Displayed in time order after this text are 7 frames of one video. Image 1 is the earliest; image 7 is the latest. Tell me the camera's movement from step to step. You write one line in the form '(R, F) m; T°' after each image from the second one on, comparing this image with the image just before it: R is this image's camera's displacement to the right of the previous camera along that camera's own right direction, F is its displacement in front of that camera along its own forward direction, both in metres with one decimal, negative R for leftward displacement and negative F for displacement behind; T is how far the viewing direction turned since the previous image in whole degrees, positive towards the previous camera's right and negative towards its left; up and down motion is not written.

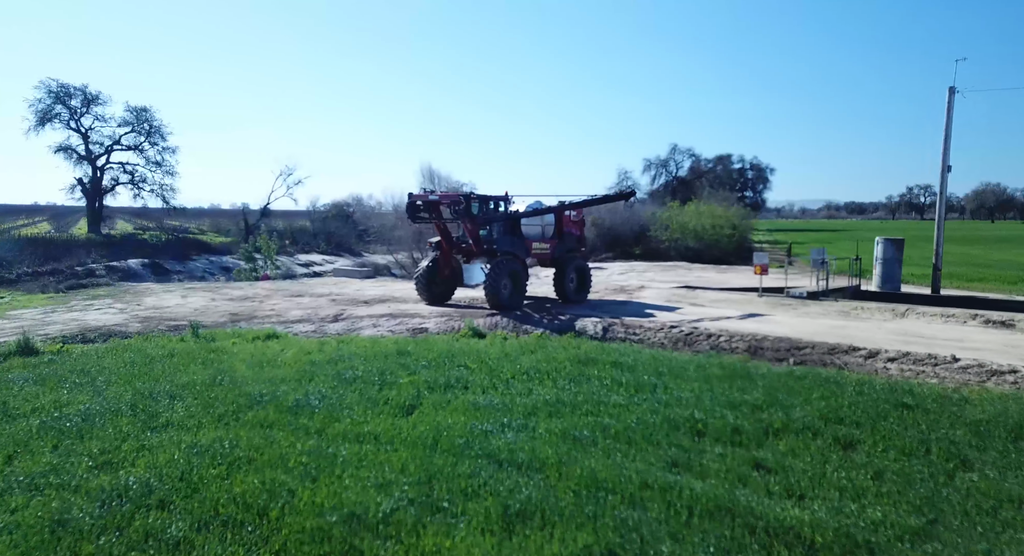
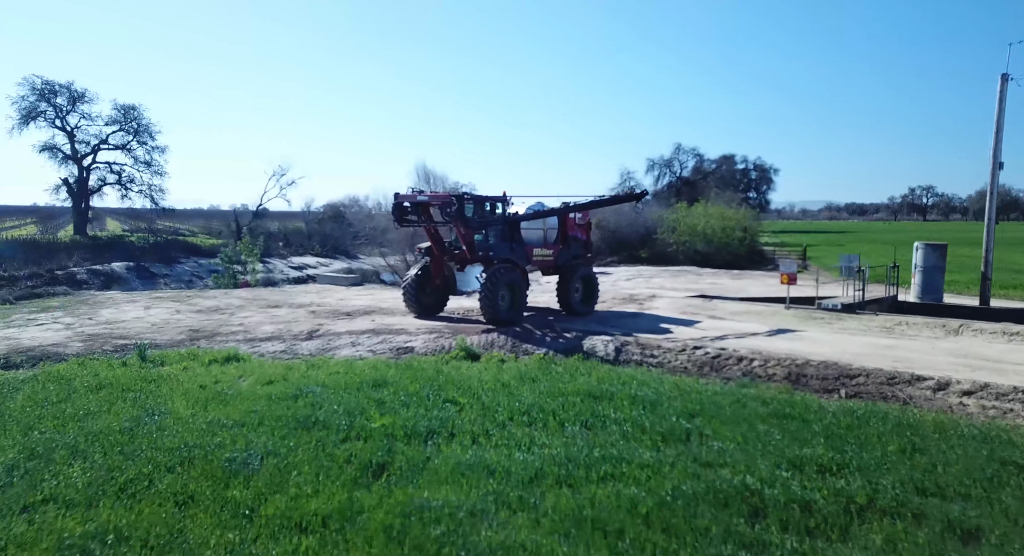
(0.0, +1.9) m; 0°
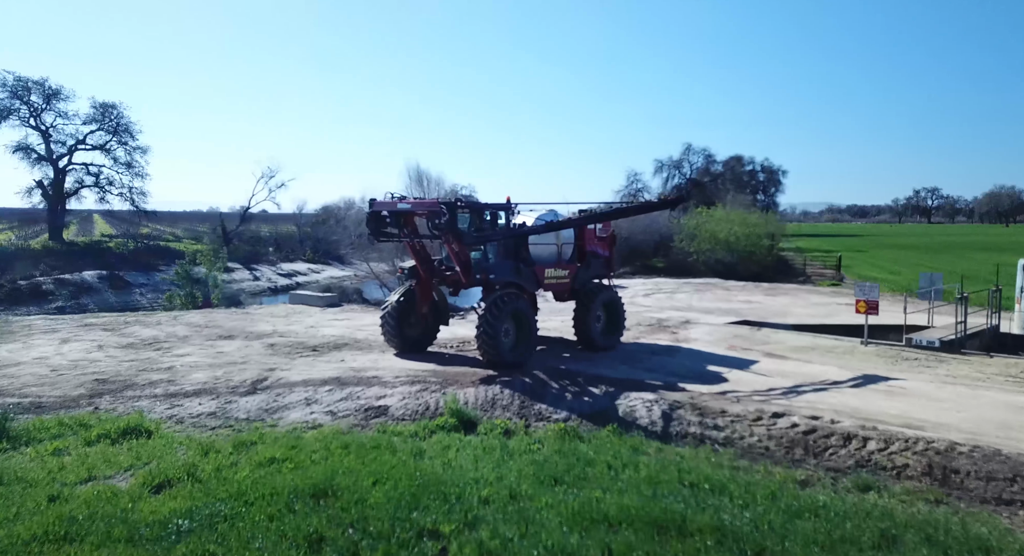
(-0.1, +3.3) m; 0°
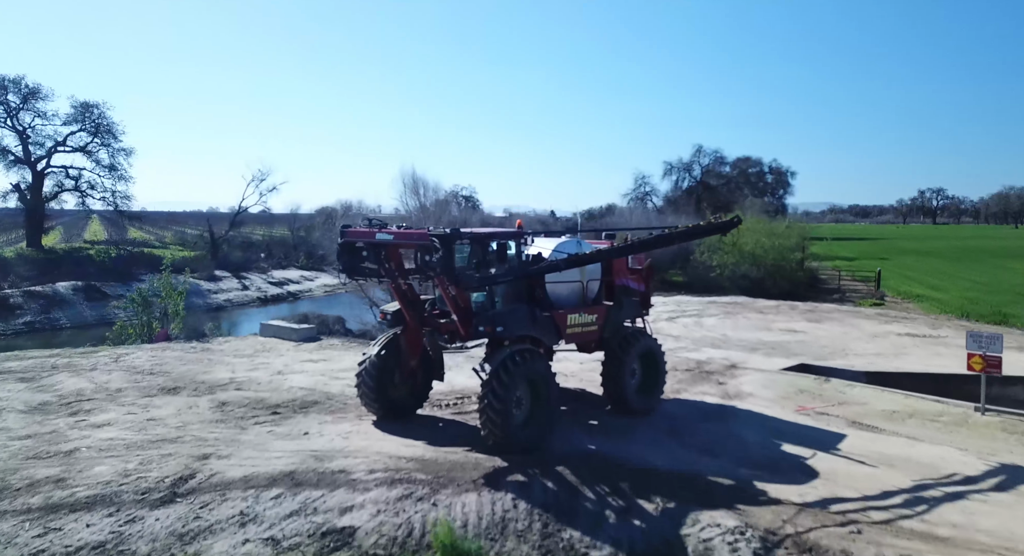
(-0.2, +2.9) m; 0°
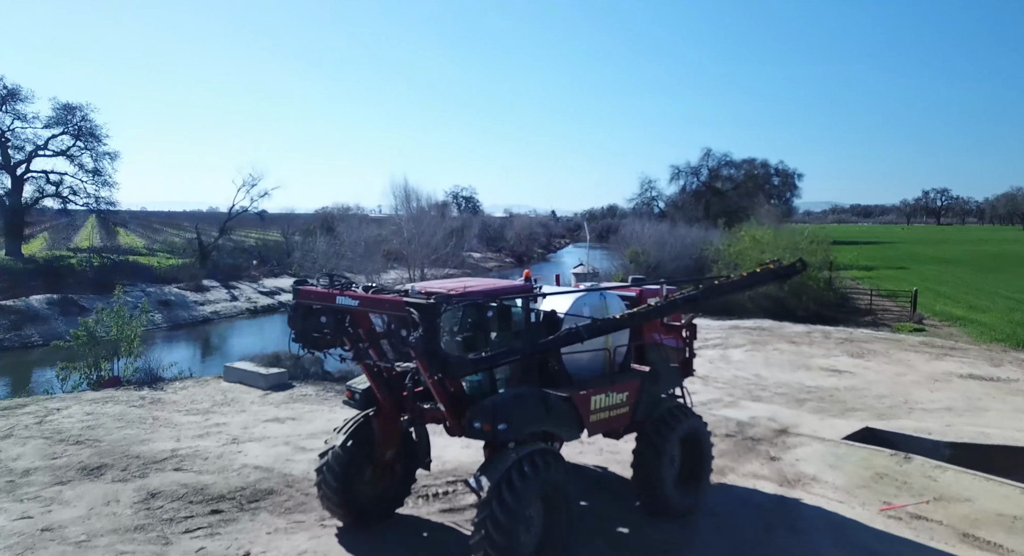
(-0.1, +2.4) m; 0°
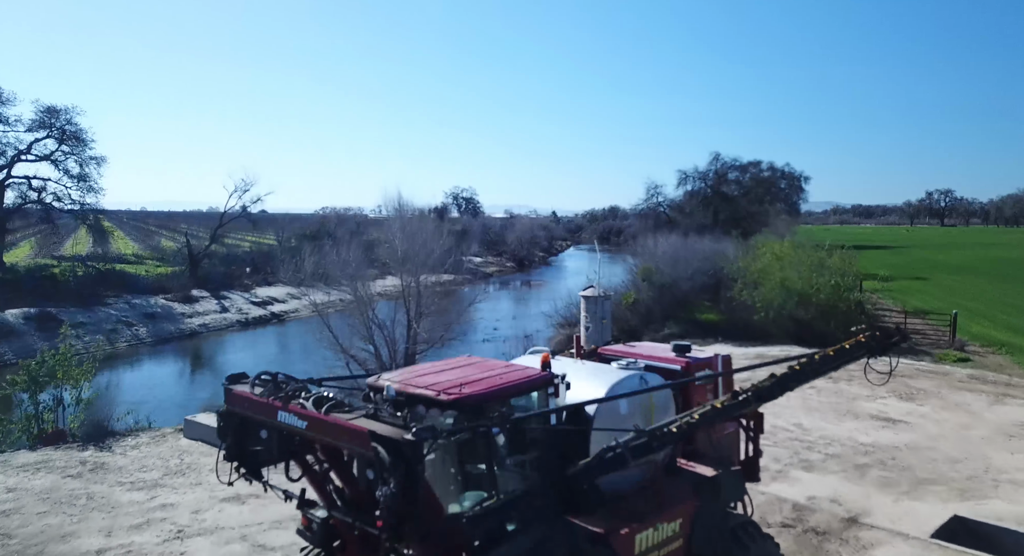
(-0.1, +2.1) m; 0°
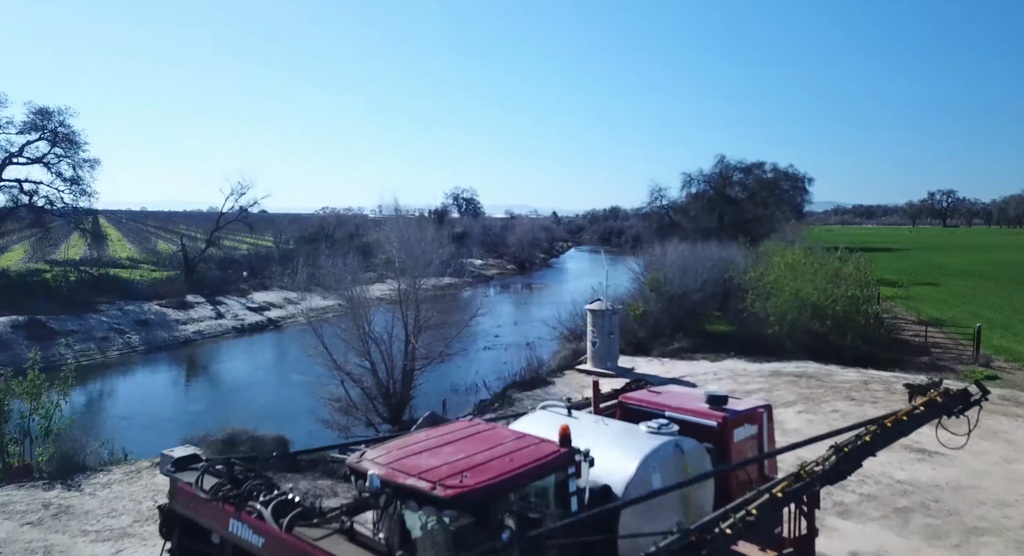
(-0.1, +1.0) m; 0°
